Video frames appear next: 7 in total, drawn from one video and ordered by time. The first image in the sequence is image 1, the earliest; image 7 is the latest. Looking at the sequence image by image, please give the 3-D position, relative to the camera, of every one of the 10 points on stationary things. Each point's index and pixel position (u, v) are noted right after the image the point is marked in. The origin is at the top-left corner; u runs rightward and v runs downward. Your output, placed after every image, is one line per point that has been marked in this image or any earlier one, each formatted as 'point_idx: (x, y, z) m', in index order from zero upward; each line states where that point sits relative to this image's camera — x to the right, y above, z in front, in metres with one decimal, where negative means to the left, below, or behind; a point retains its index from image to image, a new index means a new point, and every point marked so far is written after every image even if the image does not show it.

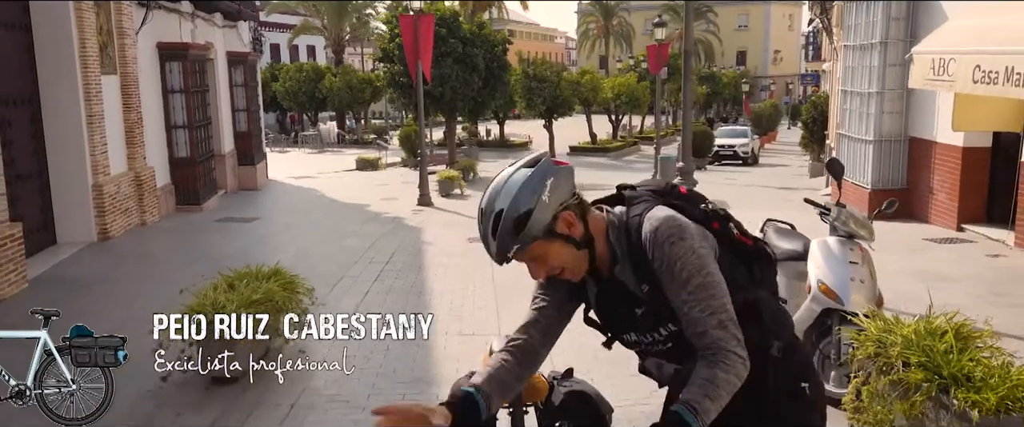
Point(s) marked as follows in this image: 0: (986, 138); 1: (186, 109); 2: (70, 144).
0: (+6.4, +1.0, +11.4) m
1: (-6.2, +2.0, +16.0) m
2: (-6.0, +0.9, +11.5) m
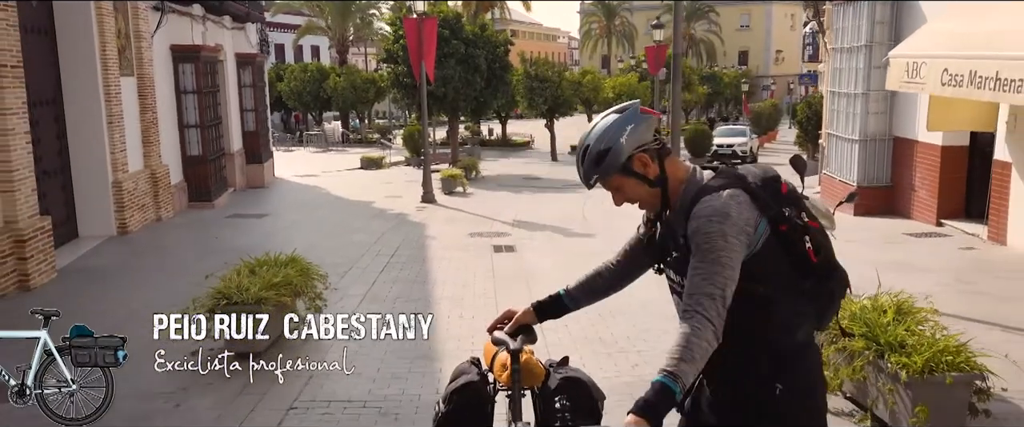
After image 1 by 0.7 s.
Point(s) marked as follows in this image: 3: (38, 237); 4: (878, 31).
0: (+6.3, +1.1, +11.9) m
1: (-6.1, +2.0, +16.6) m
2: (-6.0, +1.0, +12.1) m
3: (-5.1, -0.3, +9.0) m
4: (+5.8, +2.9, +13.4) m
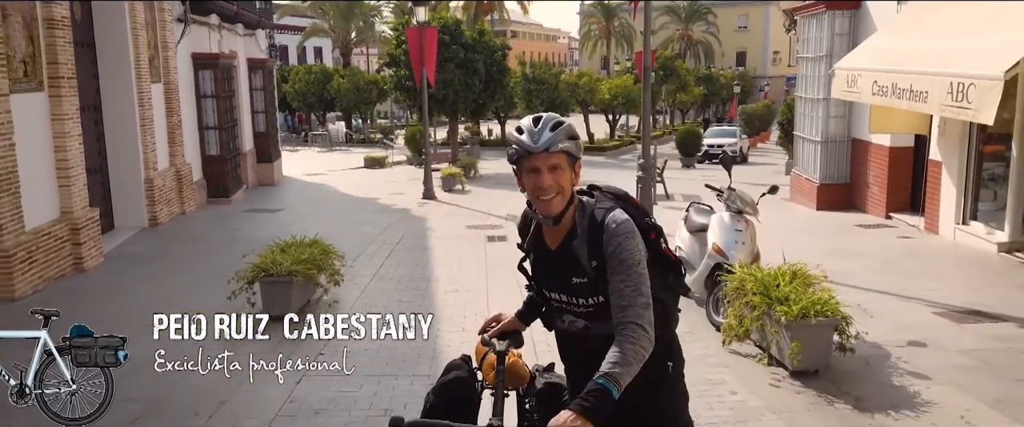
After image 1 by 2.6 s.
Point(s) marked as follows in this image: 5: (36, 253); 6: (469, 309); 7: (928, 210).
0: (+6.2, +1.2, +13.3) m
1: (-6.3, +2.2, +18.0) m
2: (-6.1, +1.1, +13.4) m
3: (-5.2, -0.2, +10.4) m
4: (+5.7, +3.0, +14.8) m
5: (-5.1, -0.4, +9.1) m
6: (-0.4, -0.9, +8.4) m
7: (+5.9, +0.1, +11.9) m
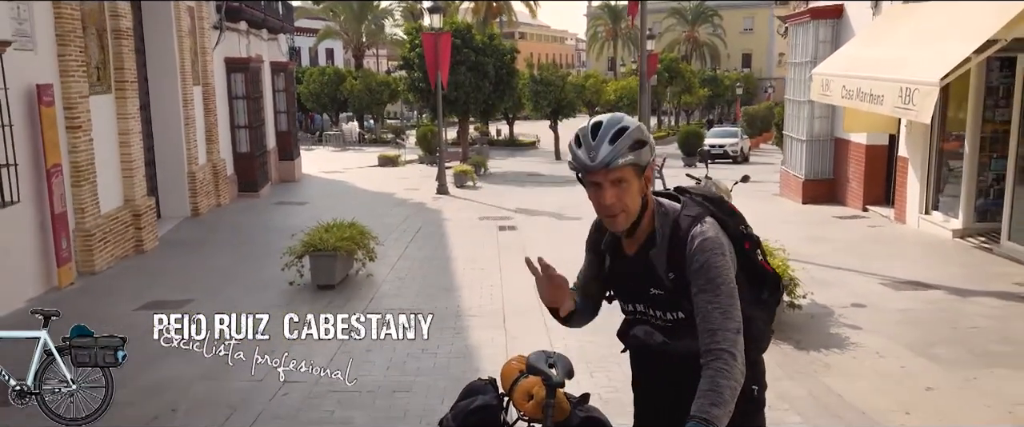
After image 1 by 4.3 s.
0: (+6.4, +1.3, +14.5) m
1: (-6.1, +2.3, +19.4) m
2: (-5.9, +1.3, +14.8) m
3: (-5.1, 0.0, +11.8) m
4: (+5.9, +3.1, +16.1) m
5: (-5.0, -0.2, +10.4) m
6: (-0.3, -0.8, +9.7) m
7: (+6.0, +0.2, +13.2) m
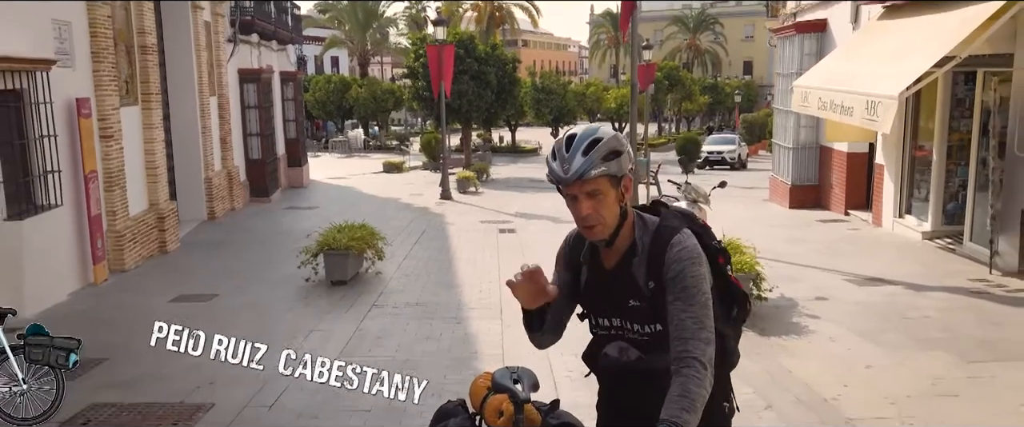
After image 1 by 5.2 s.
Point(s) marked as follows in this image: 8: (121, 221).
0: (+6.4, +1.2, +15.3) m
1: (-6.0, +2.2, +20.2) m
2: (-6.0, +1.2, +15.7) m
3: (-5.1, 0.0, +12.6) m
4: (+5.9, +3.0, +16.9) m
5: (-5.0, -0.3, +11.3) m
6: (-0.3, -0.8, +10.5) m
7: (+6.0, +0.1, +13.9) m
8: (-5.0, -0.1, +10.7) m
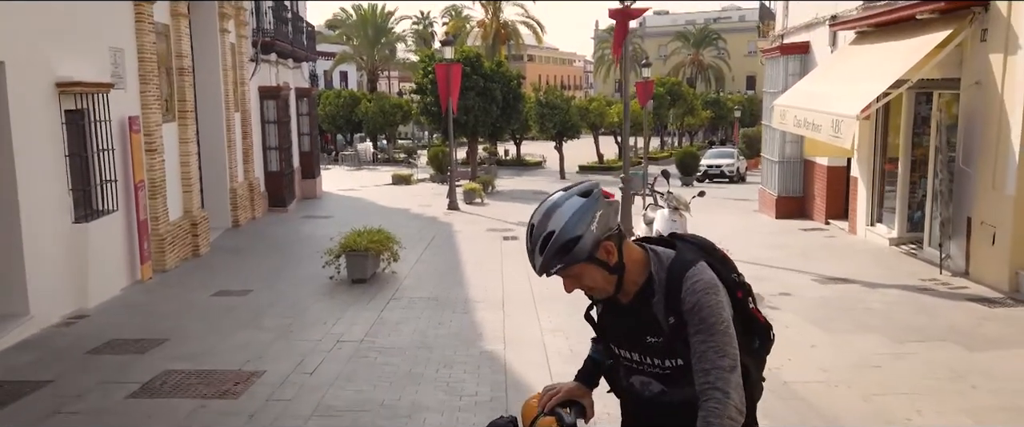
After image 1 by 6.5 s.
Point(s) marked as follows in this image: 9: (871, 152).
0: (+6.4, +1.0, +16.5) m
1: (-6.0, +2.0, +21.5) m
2: (-5.9, +1.1, +16.9) m
3: (-5.0, -0.2, +13.8) m
4: (+5.9, +2.8, +18.1) m
5: (-5.0, -0.4, +12.5) m
6: (-0.3, -0.9, +11.7) m
7: (+6.0, 0.0, +15.1) m
8: (-4.9, -0.2, +11.9) m
9: (+6.0, +1.0, +14.3) m
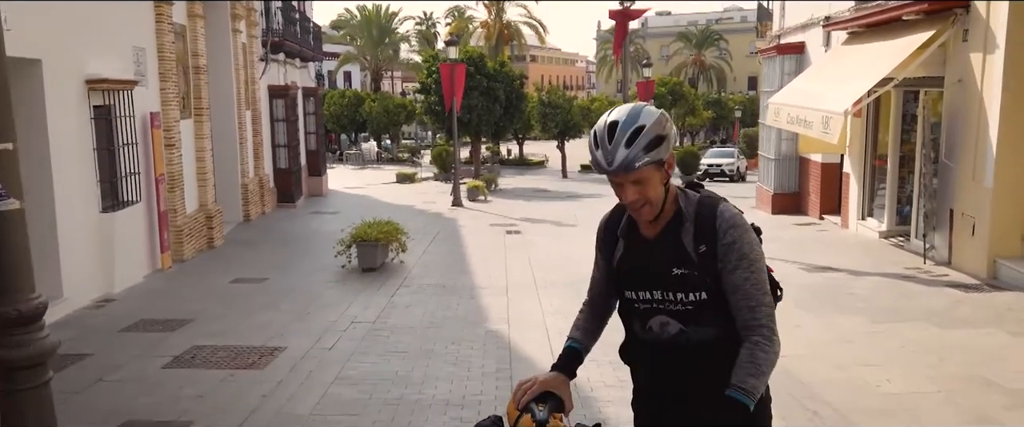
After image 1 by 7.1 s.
0: (+6.5, +1.1, +17.0) m
1: (-5.9, +2.1, +22.0) m
2: (-5.8, +1.2, +17.4) m
3: (-5.0, 0.0, +14.3) m
4: (+6.0, +2.9, +18.6) m
5: (-4.9, -0.3, +13.0) m
6: (-0.3, -0.8, +12.2) m
7: (+6.1, +0.1, +15.6) m
8: (-4.9, -0.1, +12.4) m
9: (+6.1, +1.1, +14.7) m
